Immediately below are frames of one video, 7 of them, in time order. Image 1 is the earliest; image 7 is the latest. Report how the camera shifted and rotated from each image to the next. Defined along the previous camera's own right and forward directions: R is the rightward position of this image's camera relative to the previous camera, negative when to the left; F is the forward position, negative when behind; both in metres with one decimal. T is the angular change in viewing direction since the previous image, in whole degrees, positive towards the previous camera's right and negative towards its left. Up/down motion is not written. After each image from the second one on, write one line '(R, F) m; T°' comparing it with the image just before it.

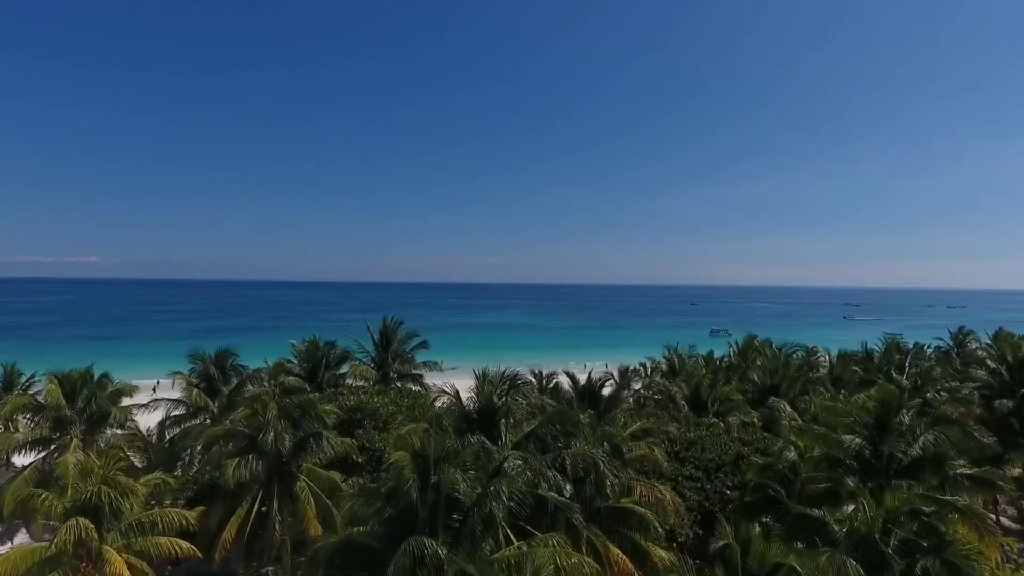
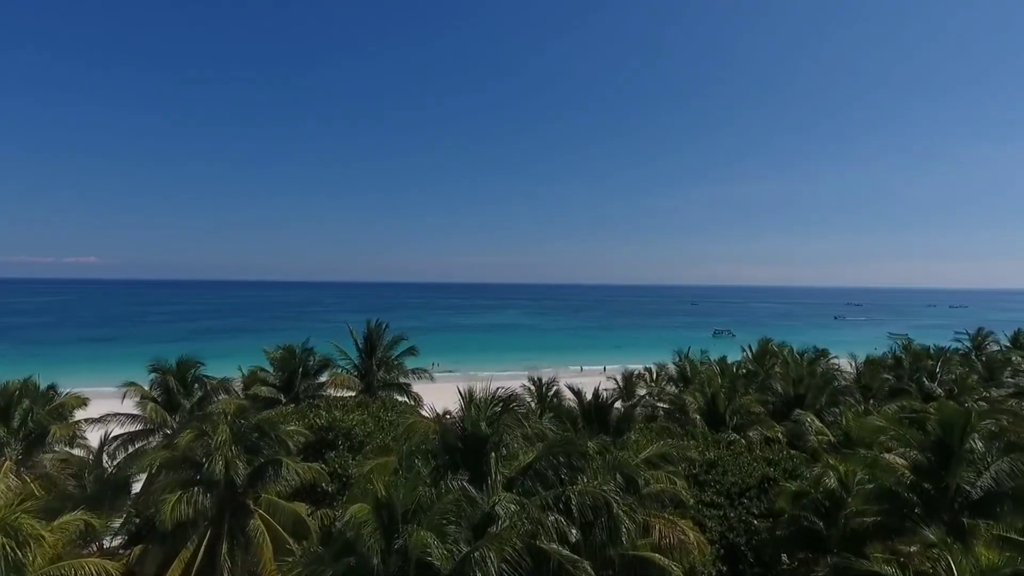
(+0.1, +1.8) m; 0°
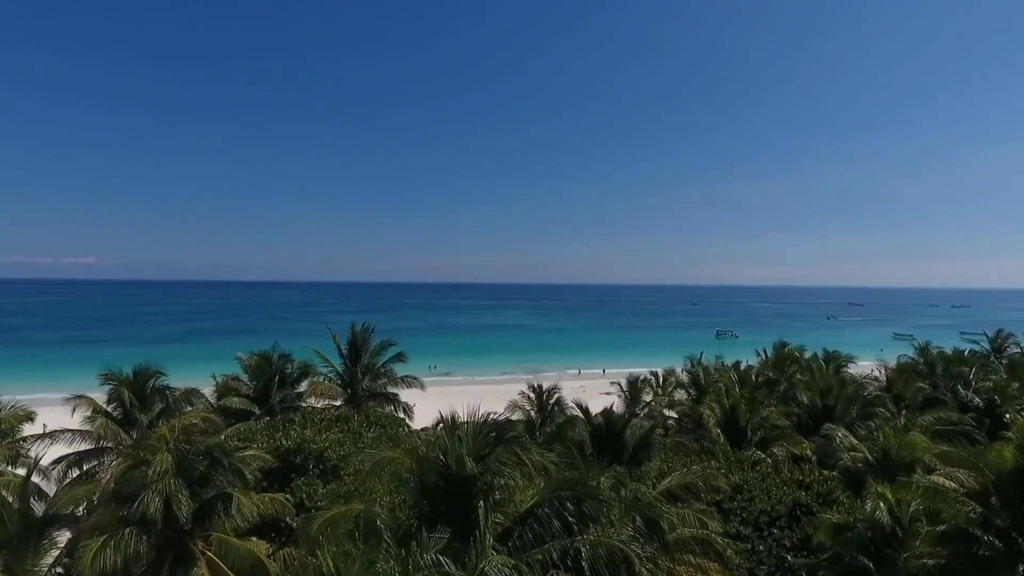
(+0.1, +1.6) m; 0°
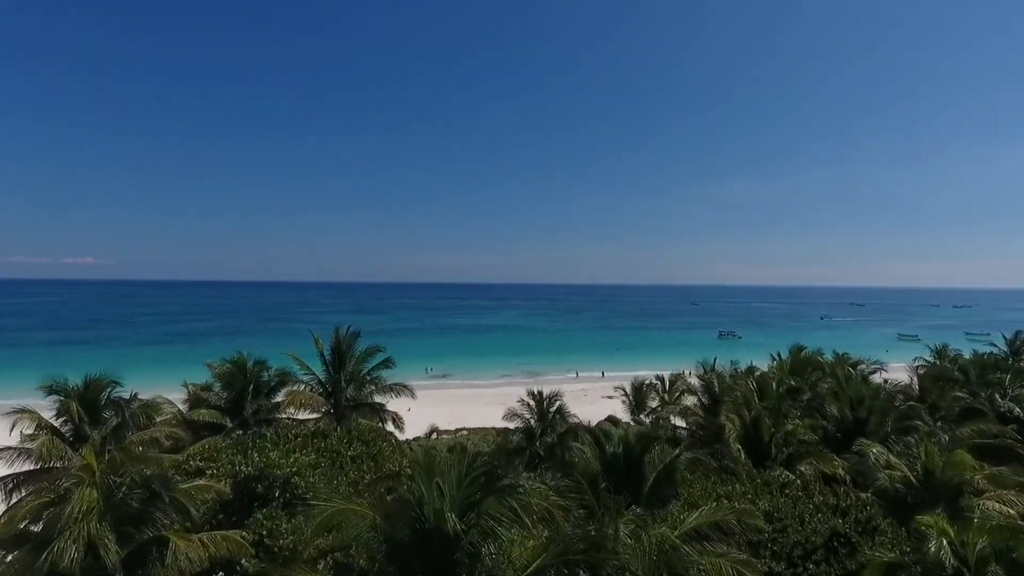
(0.0, +1.5) m; 0°
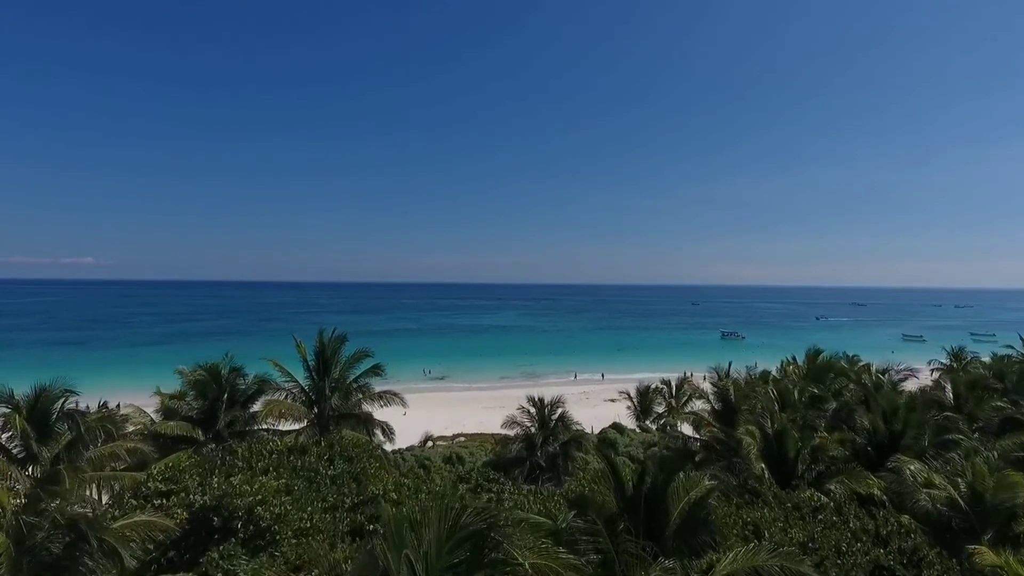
(0.0, +1.2) m; 0°
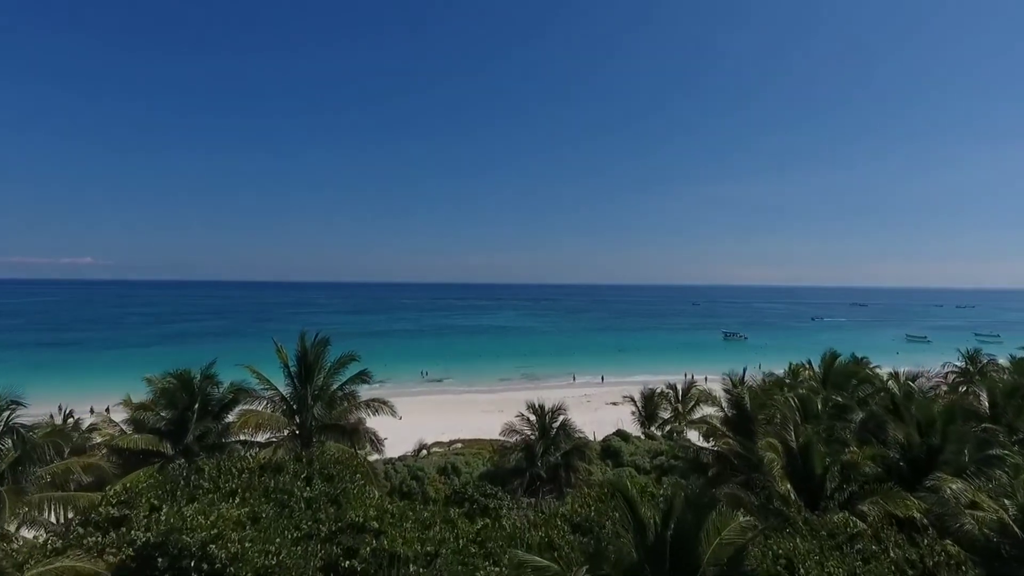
(0.0, +1.1) m; 0°
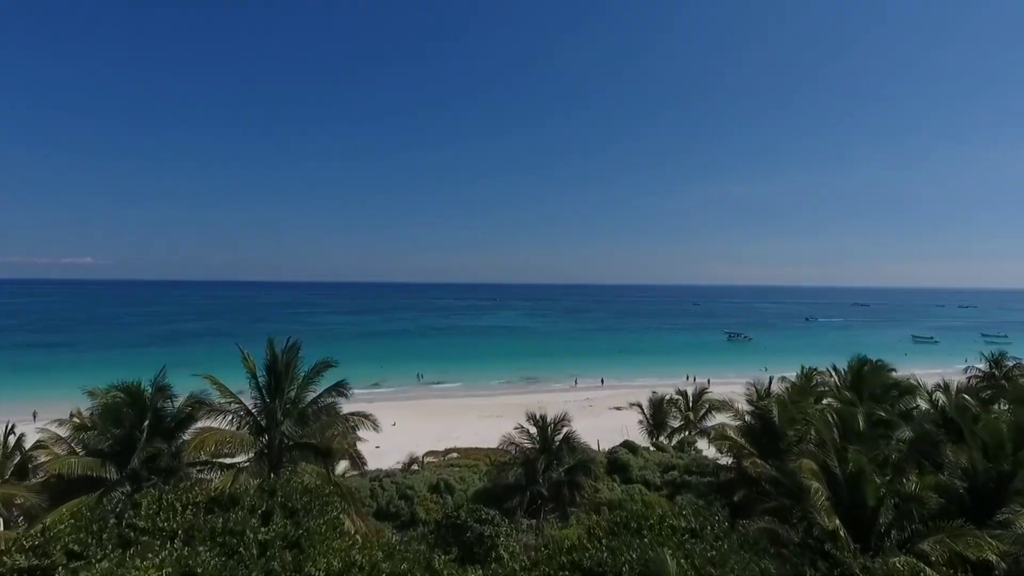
(0.0, +1.6) m; 0°
